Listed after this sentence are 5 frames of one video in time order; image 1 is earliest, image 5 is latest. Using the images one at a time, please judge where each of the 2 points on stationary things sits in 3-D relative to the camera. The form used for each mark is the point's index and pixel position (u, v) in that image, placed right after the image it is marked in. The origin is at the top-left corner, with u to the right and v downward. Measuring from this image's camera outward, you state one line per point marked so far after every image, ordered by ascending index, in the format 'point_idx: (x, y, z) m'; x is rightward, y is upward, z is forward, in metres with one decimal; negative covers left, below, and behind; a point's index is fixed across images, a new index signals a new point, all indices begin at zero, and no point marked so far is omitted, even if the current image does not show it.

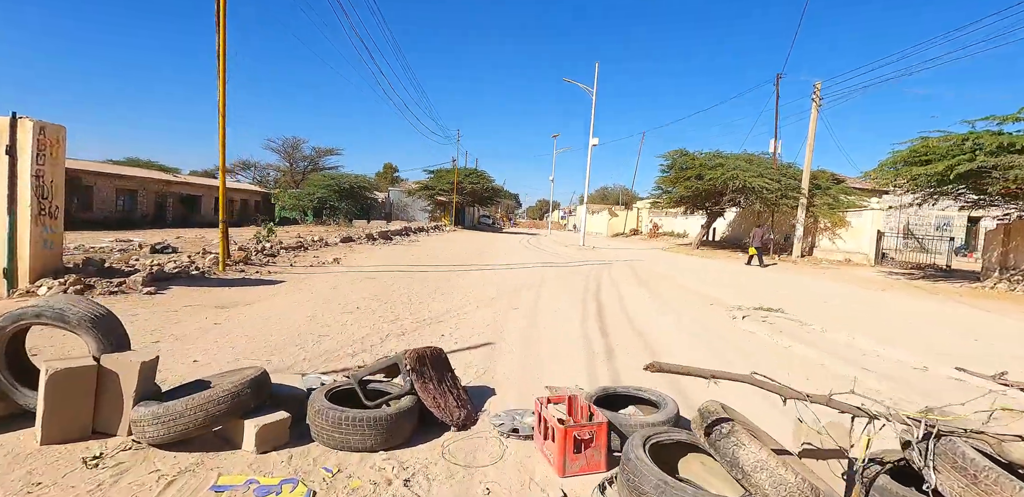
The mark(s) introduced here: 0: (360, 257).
0: (-4.7, -0.3, +12.4) m
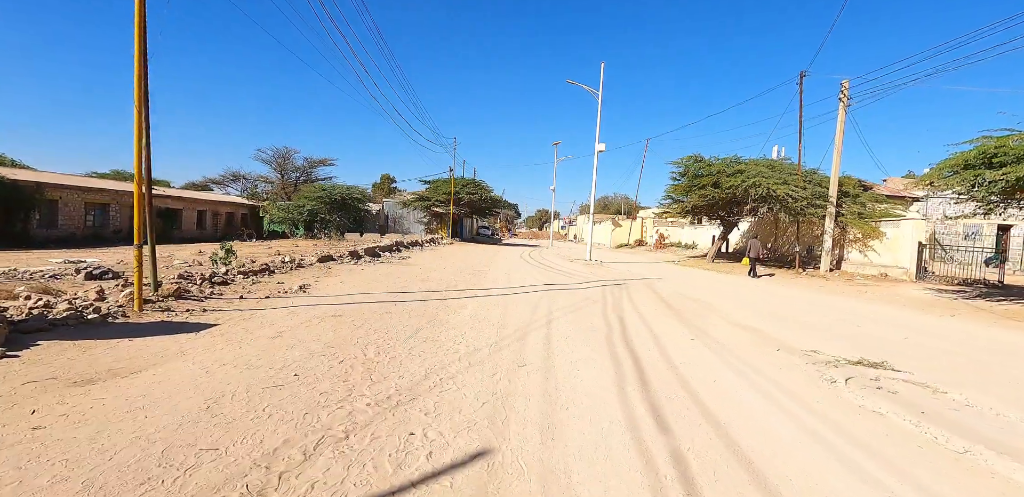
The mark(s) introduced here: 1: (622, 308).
0: (-4.7, -0.9, +10.5) m
1: (+2.7, -1.5, +9.9) m
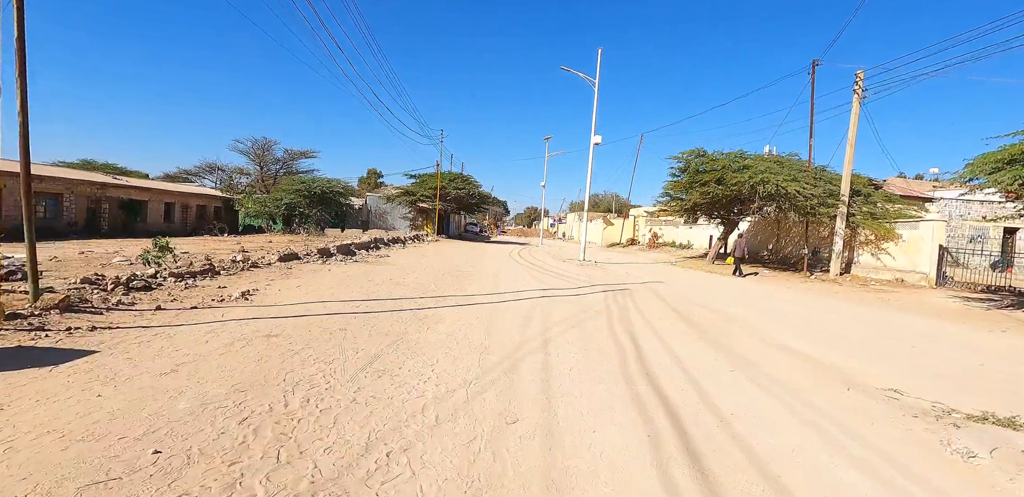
0: (-4.9, -0.9, +8.8) m
1: (+2.4, -1.5, +8.4) m
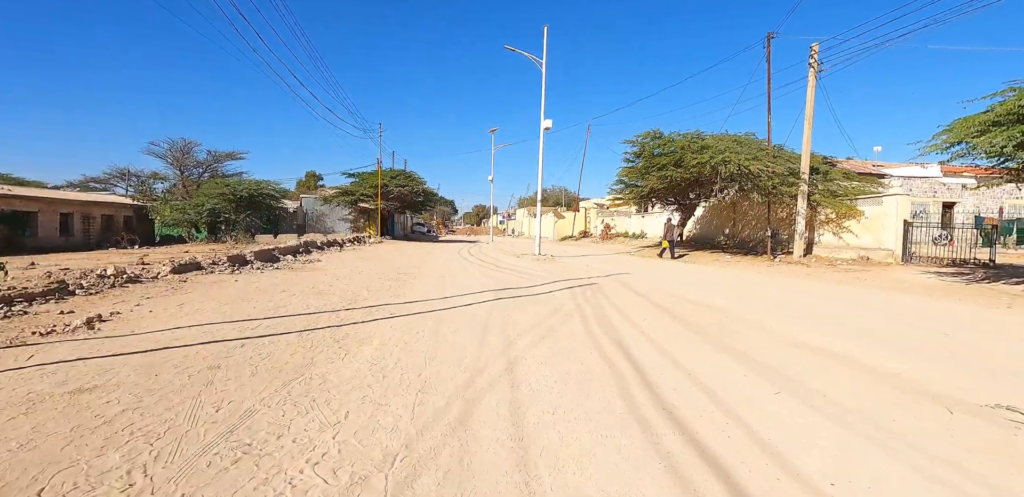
0: (-5.7, -1.0, +6.6) m
1: (+1.7, -1.3, +7.0) m
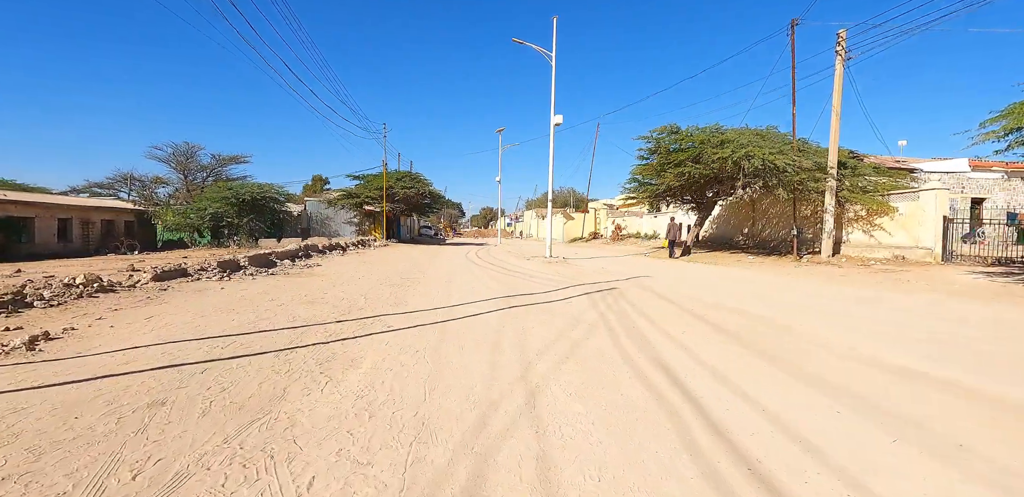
0: (-5.5, -1.1, +5.8) m
1: (+1.9, -1.3, +6.0) m
